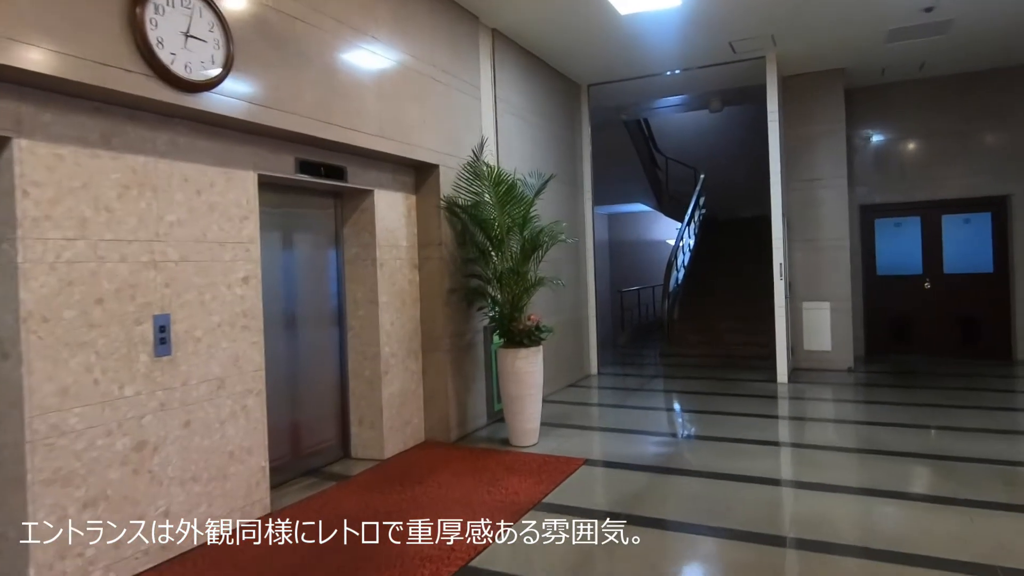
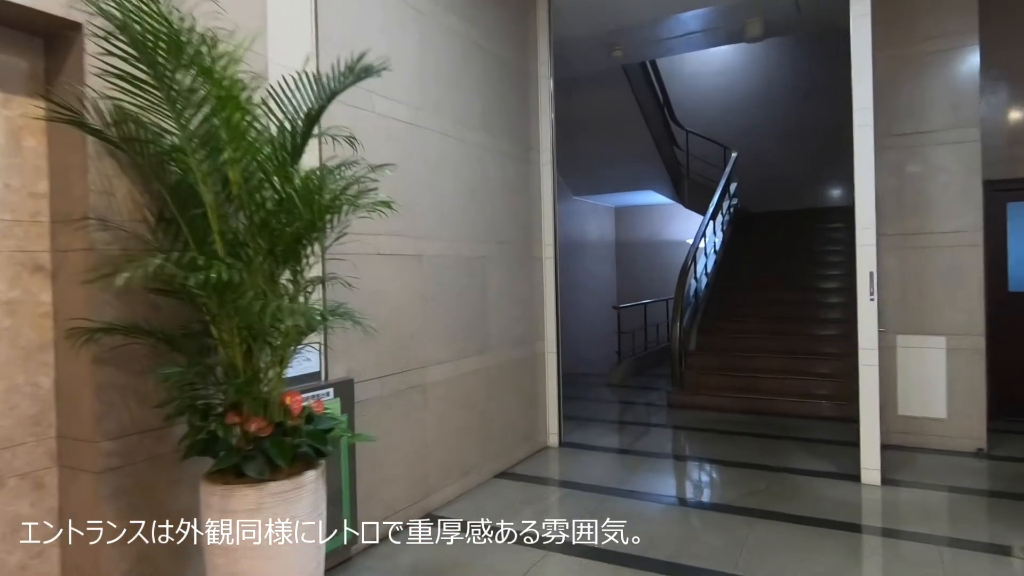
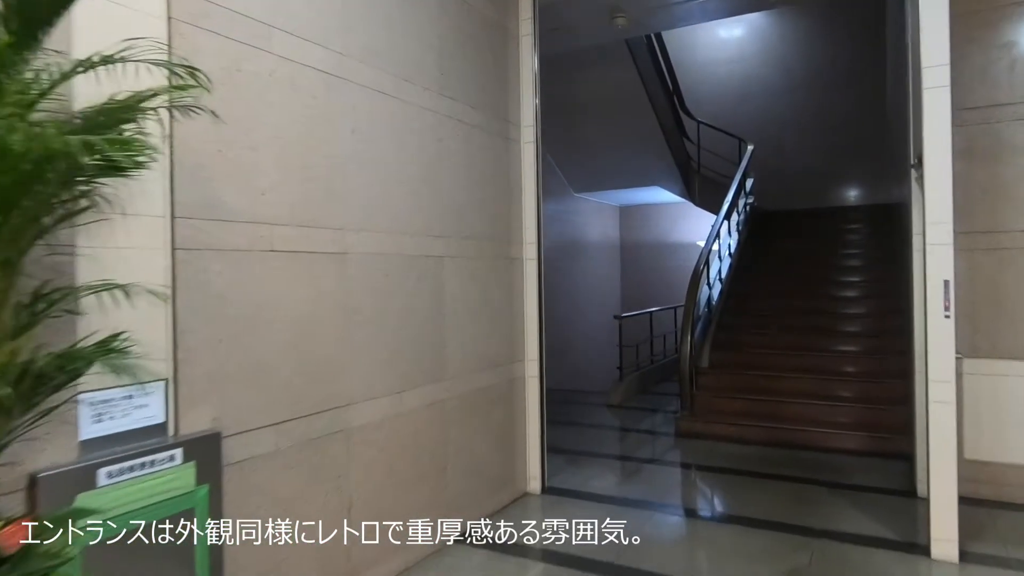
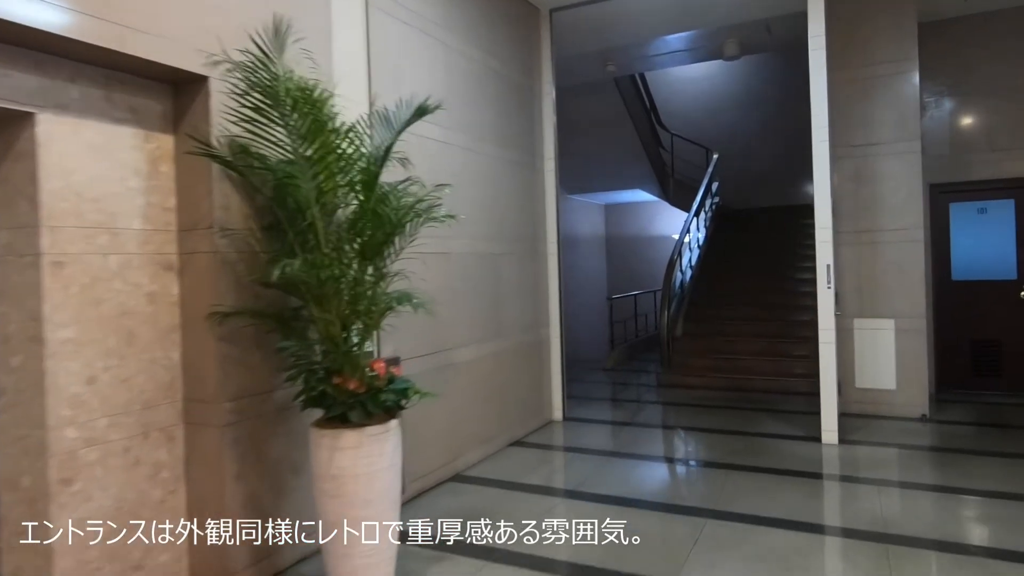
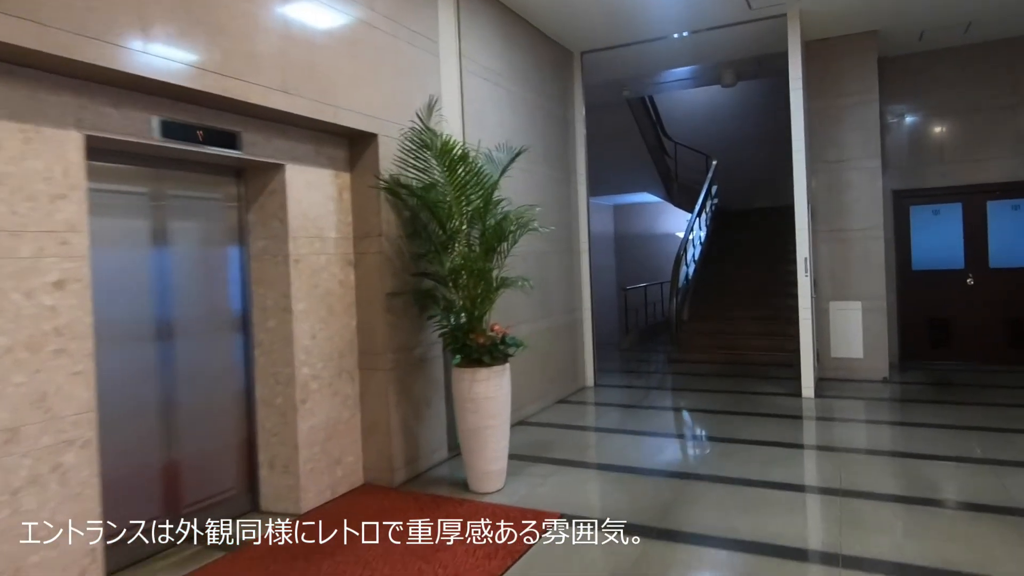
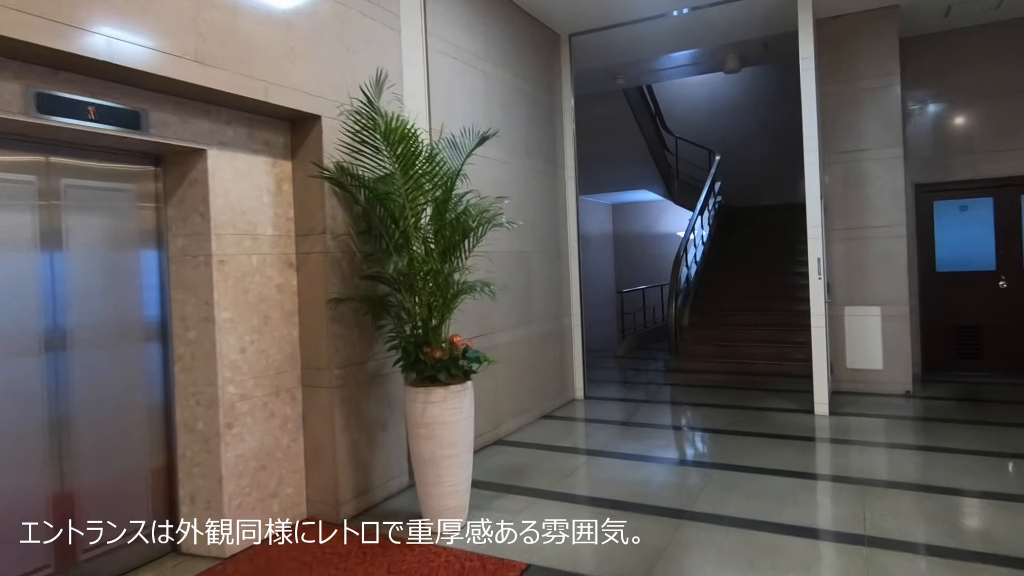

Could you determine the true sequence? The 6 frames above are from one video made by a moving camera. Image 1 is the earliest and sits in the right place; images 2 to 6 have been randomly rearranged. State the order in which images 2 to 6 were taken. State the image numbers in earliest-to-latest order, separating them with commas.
5, 6, 4, 2, 3
